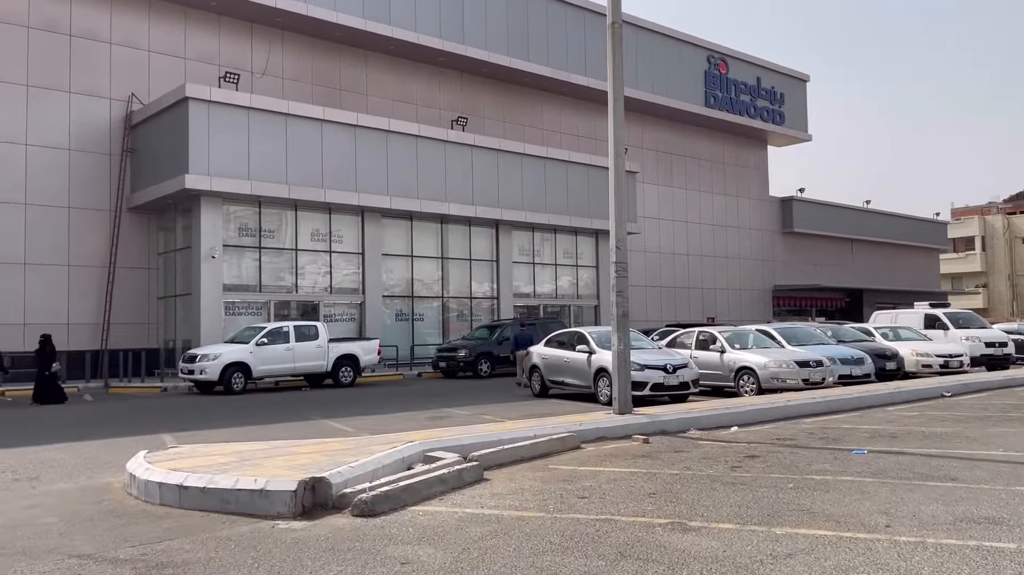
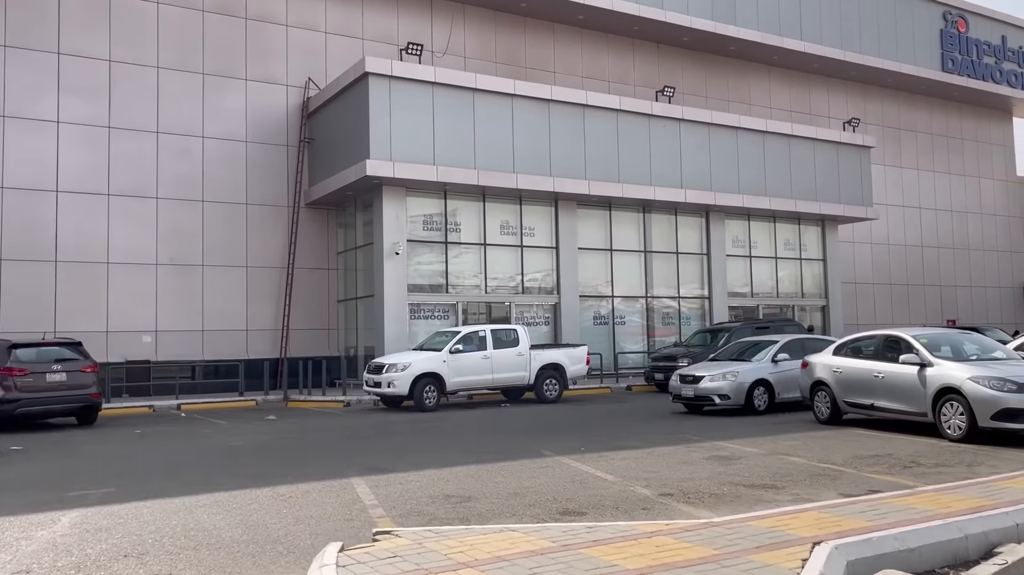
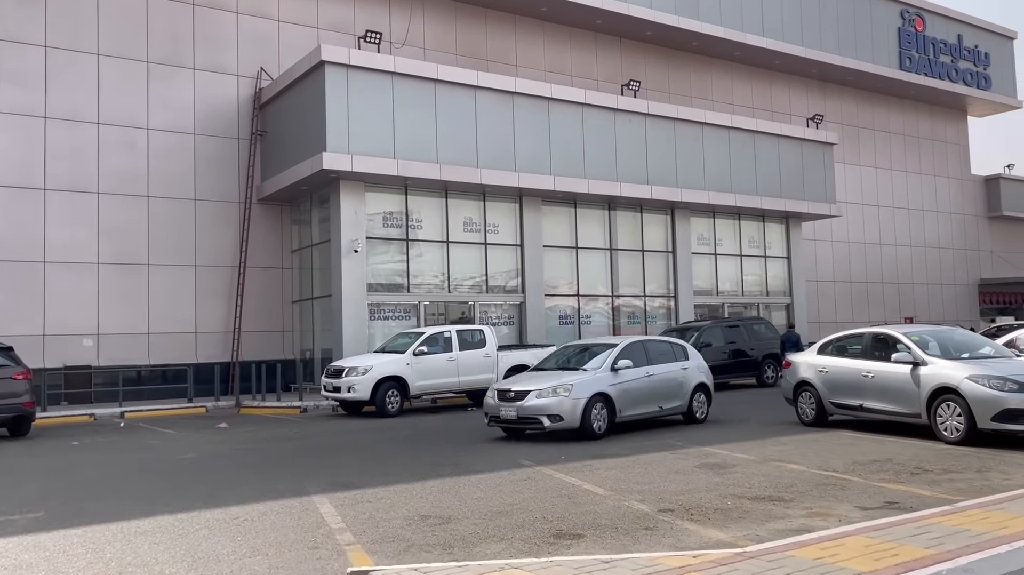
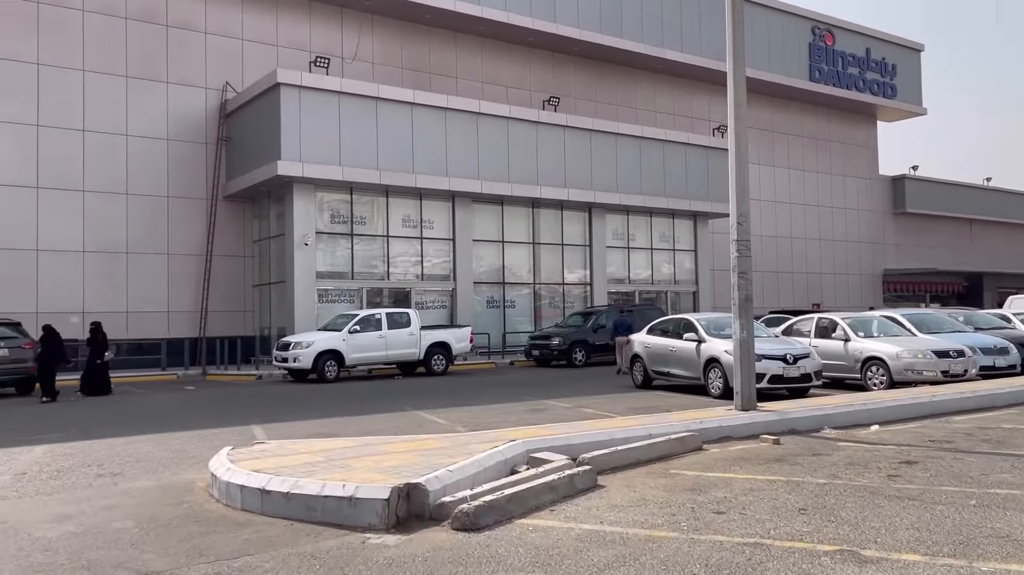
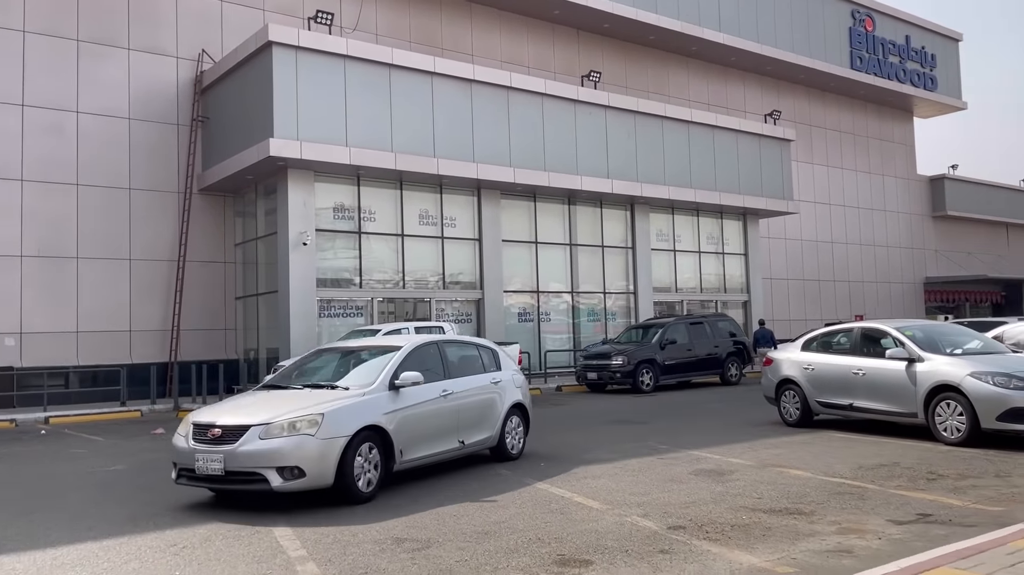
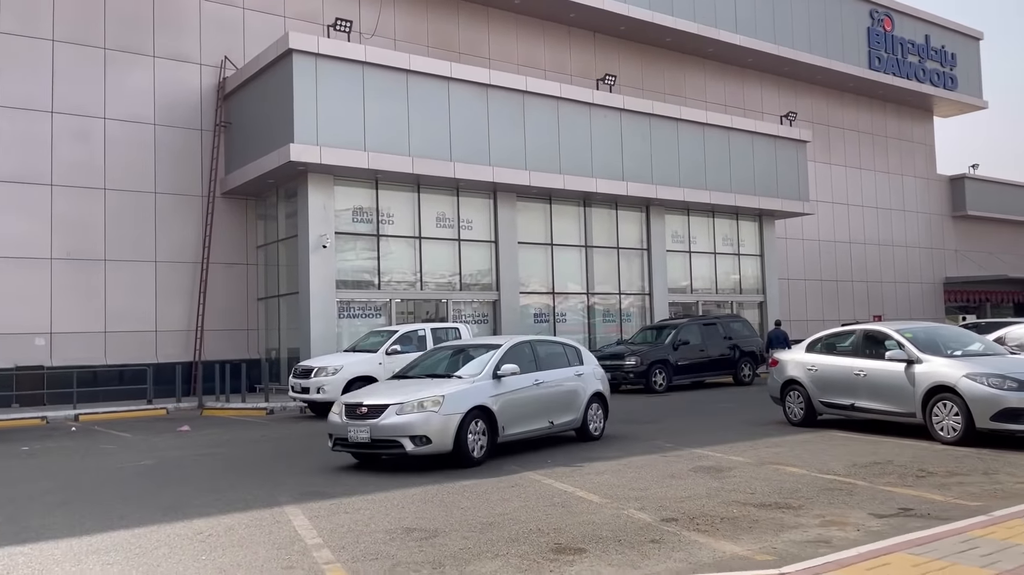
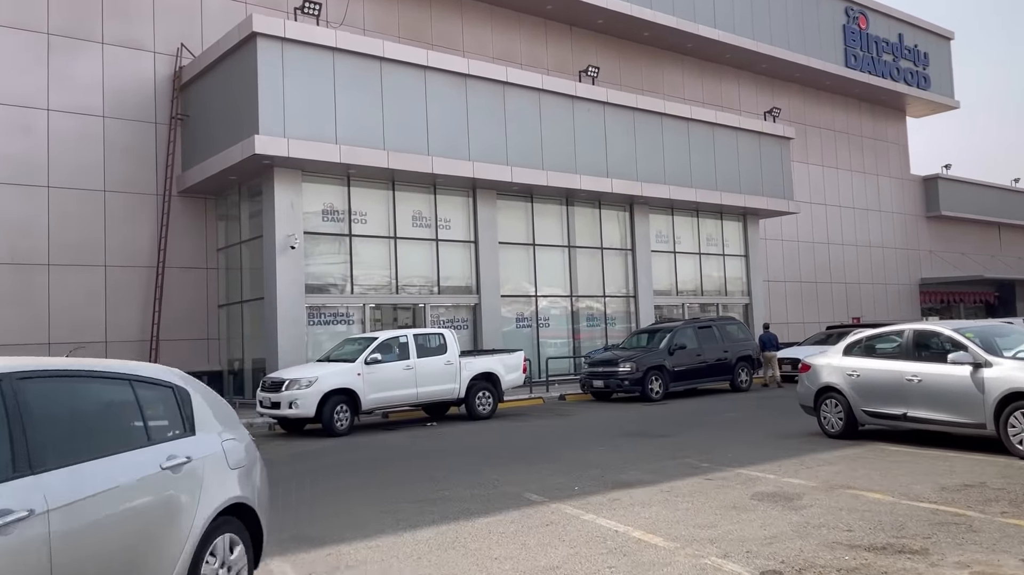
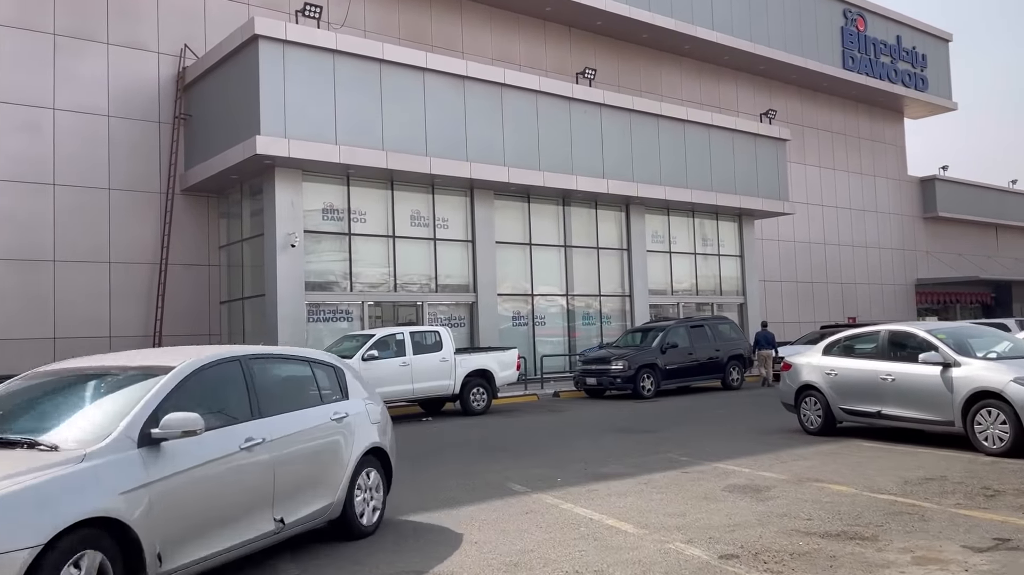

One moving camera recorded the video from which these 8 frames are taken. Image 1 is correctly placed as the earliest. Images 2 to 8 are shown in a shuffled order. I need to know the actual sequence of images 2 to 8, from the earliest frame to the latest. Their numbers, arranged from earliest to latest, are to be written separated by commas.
4, 2, 3, 6, 5, 8, 7
